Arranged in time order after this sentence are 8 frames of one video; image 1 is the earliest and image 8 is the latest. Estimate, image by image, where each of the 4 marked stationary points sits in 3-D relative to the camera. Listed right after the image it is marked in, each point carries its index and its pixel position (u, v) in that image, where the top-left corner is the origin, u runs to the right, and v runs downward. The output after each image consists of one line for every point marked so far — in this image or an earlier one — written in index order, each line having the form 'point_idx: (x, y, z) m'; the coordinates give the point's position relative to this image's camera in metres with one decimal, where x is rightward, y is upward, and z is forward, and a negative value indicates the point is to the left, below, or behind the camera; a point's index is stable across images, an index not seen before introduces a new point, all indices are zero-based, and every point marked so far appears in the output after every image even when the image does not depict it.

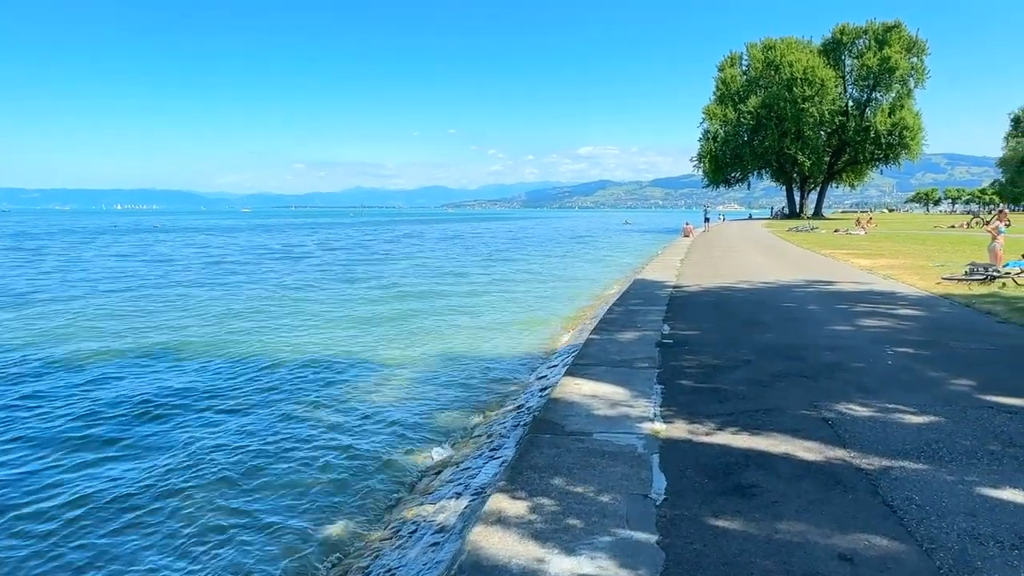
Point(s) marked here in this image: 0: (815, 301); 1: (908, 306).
0: (+4.2, -0.2, +9.4) m
1: (+5.0, -0.2, +8.7) m
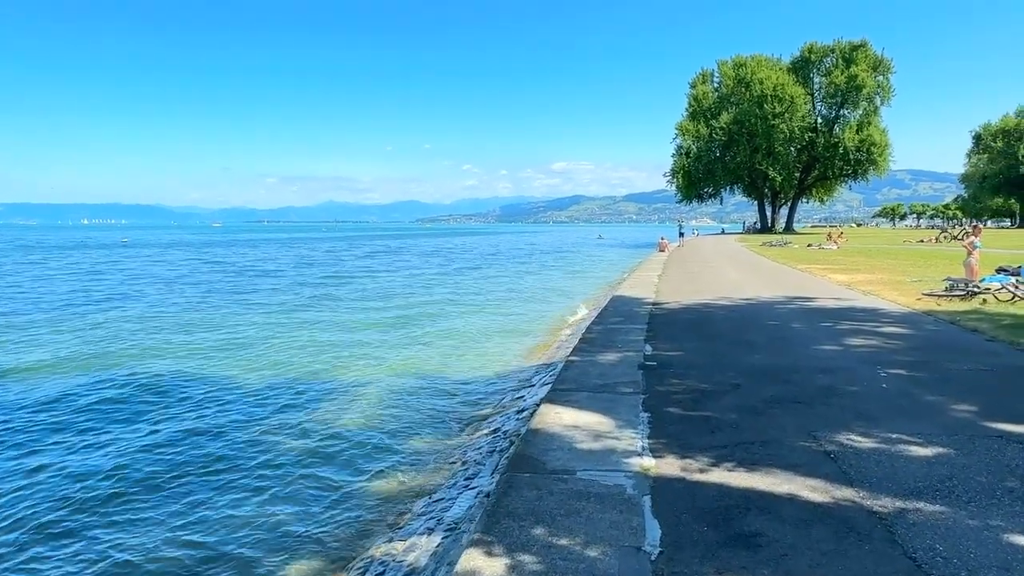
0: (+3.8, -0.4, +9.2) m
1: (+4.7, -0.4, +8.5) m
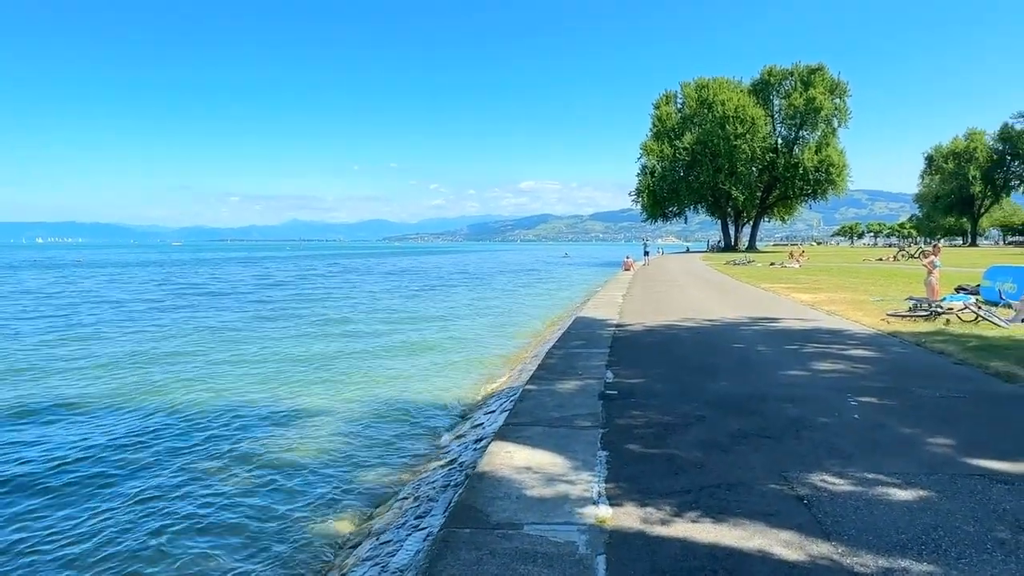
0: (+3.3, -0.7, +9.0) m
1: (+4.2, -0.7, +8.3) m
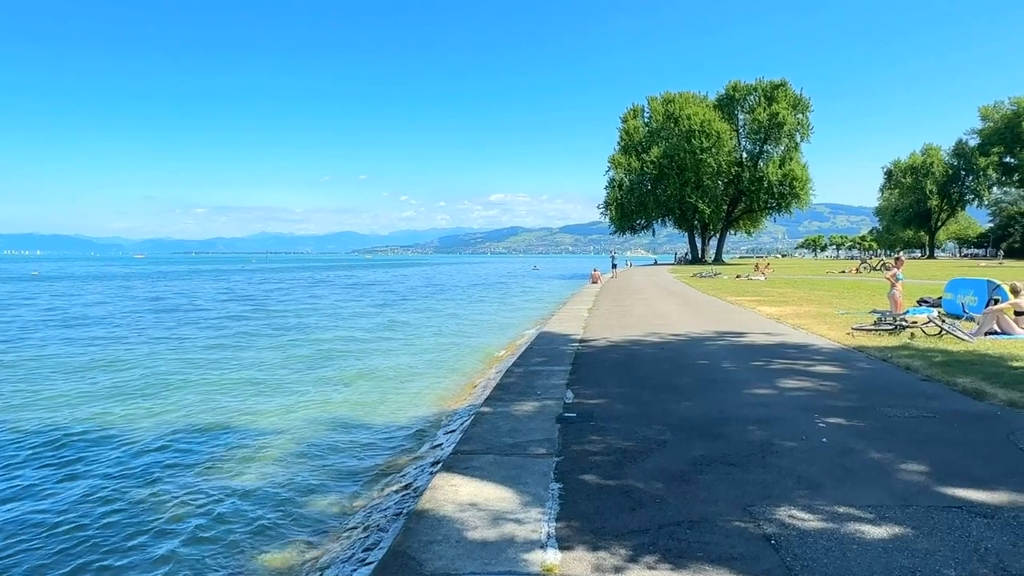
0: (+2.8, -0.9, +8.7) m
1: (+3.7, -0.9, +8.1) m
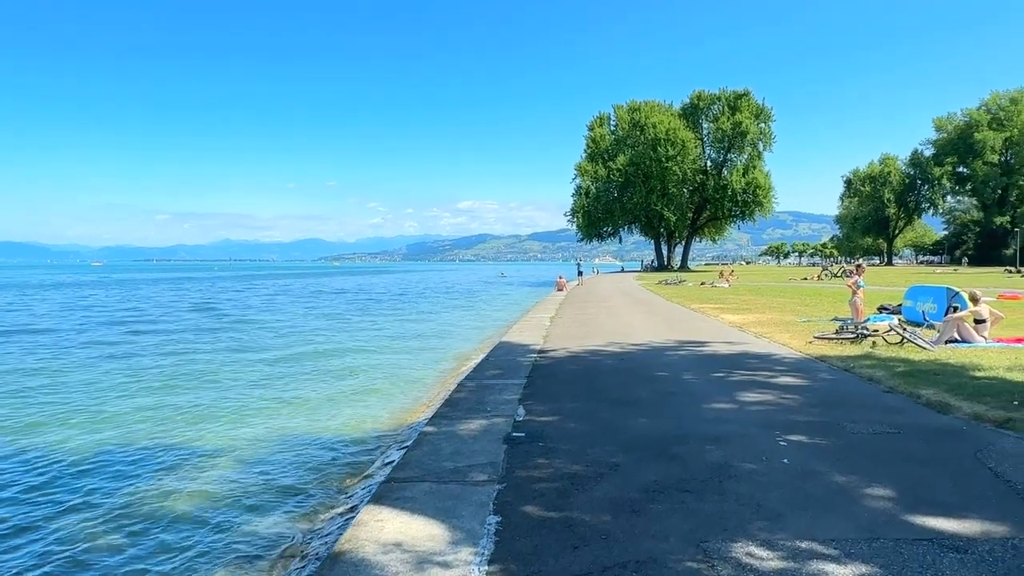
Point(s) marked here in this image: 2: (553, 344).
0: (+2.2, -1.0, +8.4) m
1: (+3.1, -1.0, +7.9) m
2: (+0.7, -1.0, +12.1) m
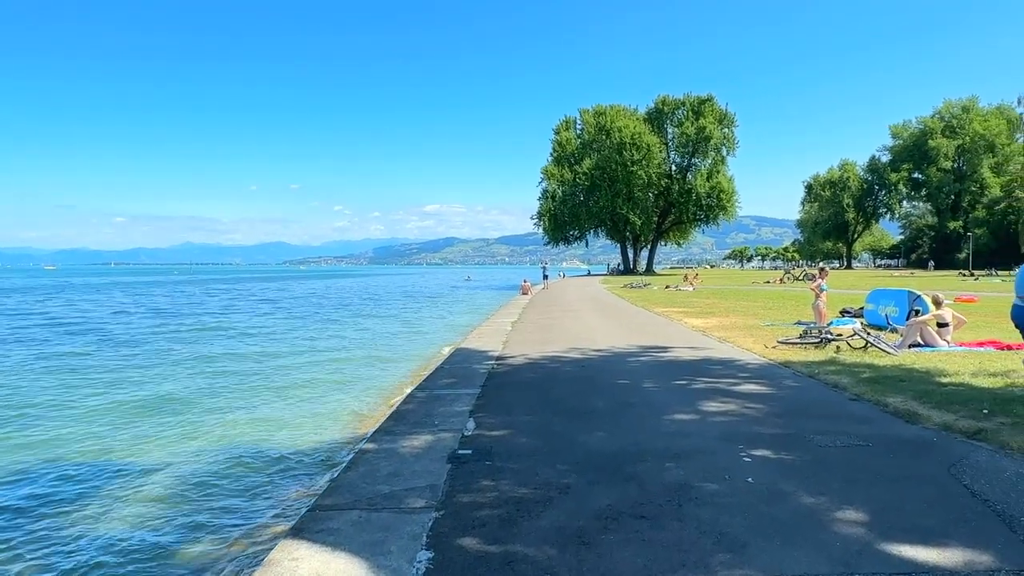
0: (+1.6, -1.0, +8.1) m
1: (+2.6, -1.0, +7.6) m
2: (0.0, -1.1, +11.7) m
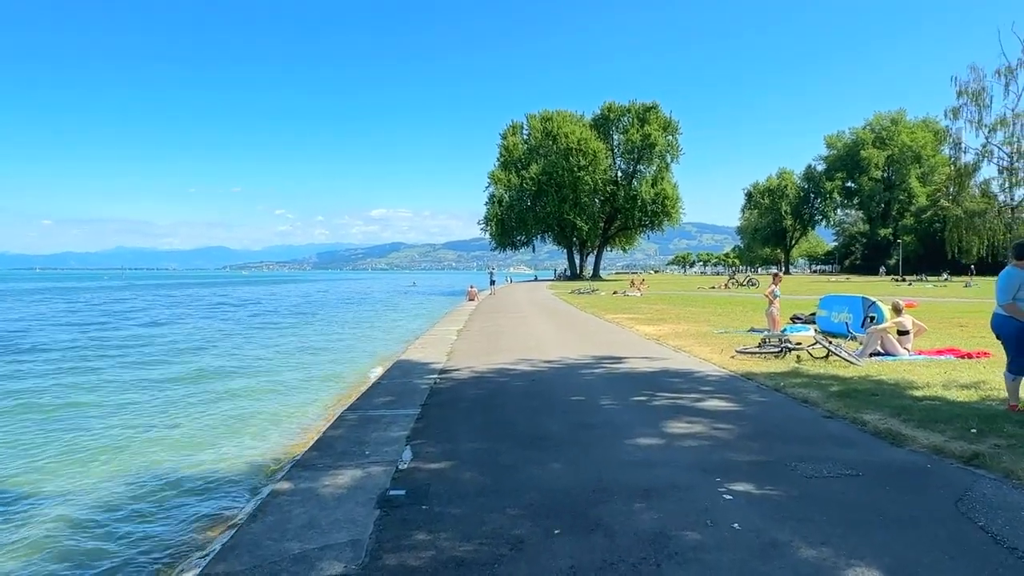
0: (+1.0, -1.1, +7.5) m
1: (+2.1, -1.1, +7.0) m
2: (-0.9, -1.2, +10.9) m
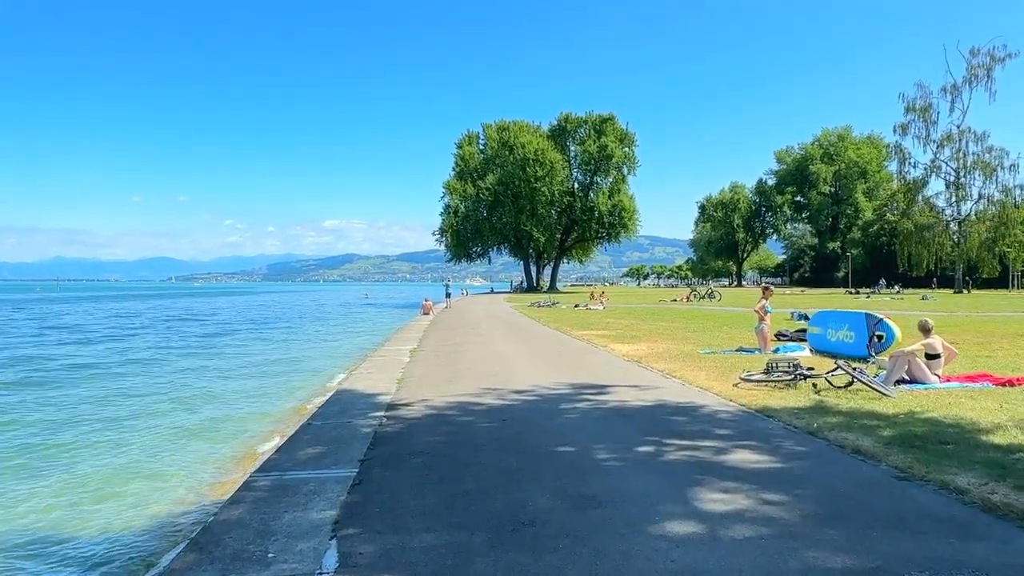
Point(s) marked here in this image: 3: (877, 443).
0: (+0.7, -1.3, +5.9) m
1: (+1.8, -1.2, +5.5) m
2: (-1.4, -1.4, +9.2) m
3: (+2.8, -1.2, +5.3) m
